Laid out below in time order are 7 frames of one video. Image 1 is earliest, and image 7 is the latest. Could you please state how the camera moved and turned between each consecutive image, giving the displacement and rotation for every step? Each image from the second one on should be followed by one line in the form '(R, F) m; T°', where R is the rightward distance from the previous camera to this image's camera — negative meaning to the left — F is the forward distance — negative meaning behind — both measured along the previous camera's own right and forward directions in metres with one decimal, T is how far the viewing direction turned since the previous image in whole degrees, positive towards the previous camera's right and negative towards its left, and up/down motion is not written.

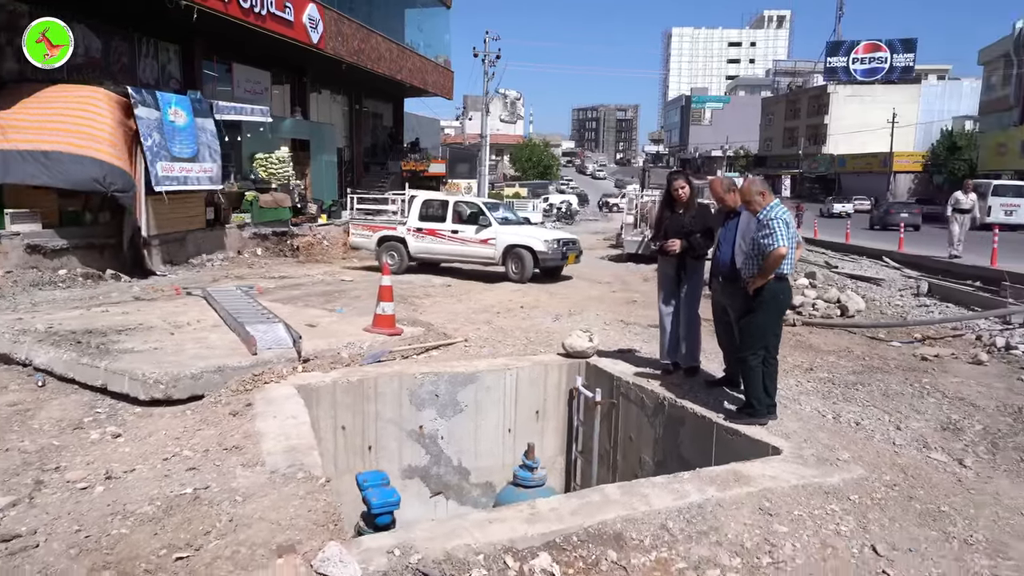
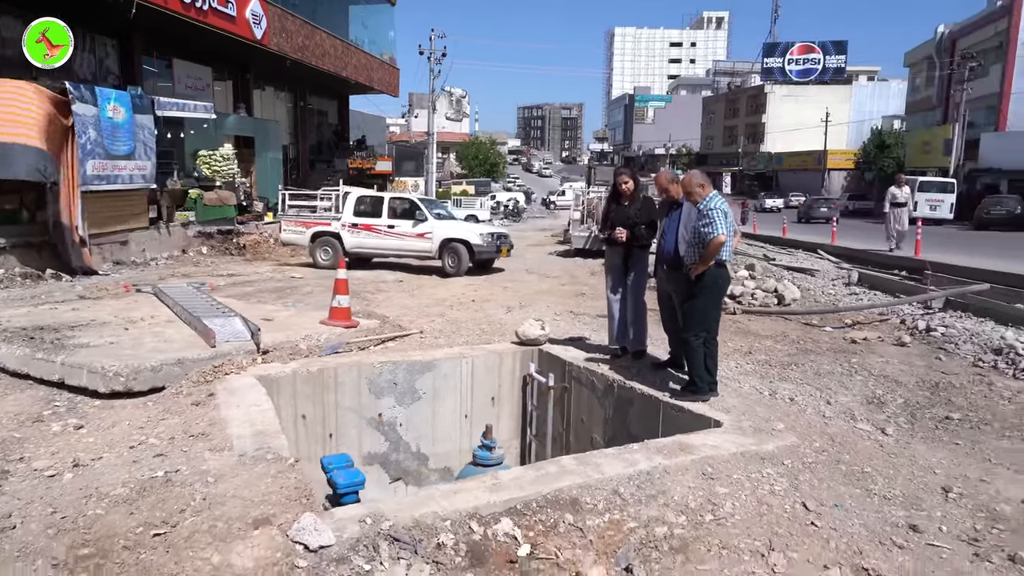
(-0.1, -0.2) m; +4°
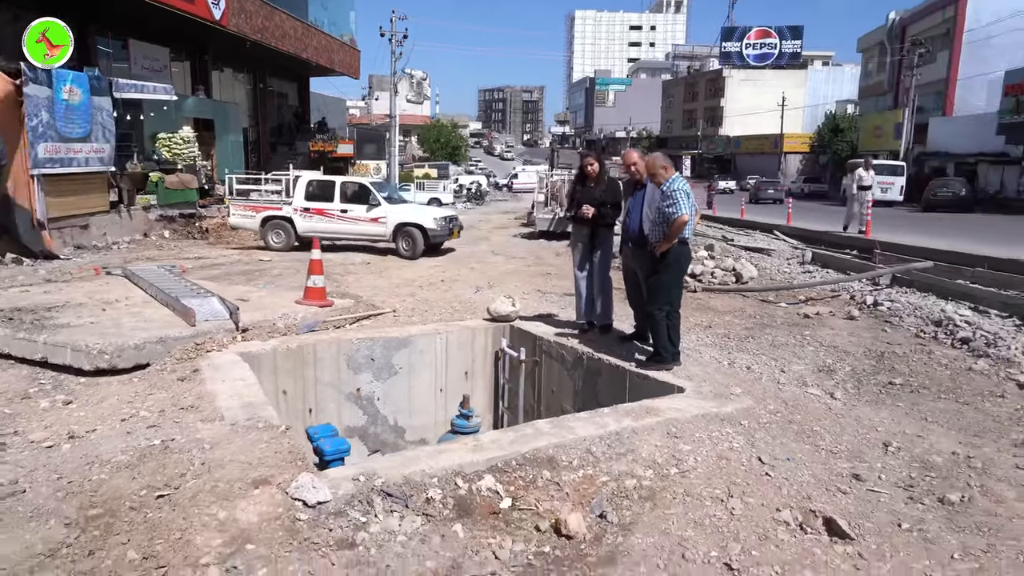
(-0.1, -0.3) m; +3°
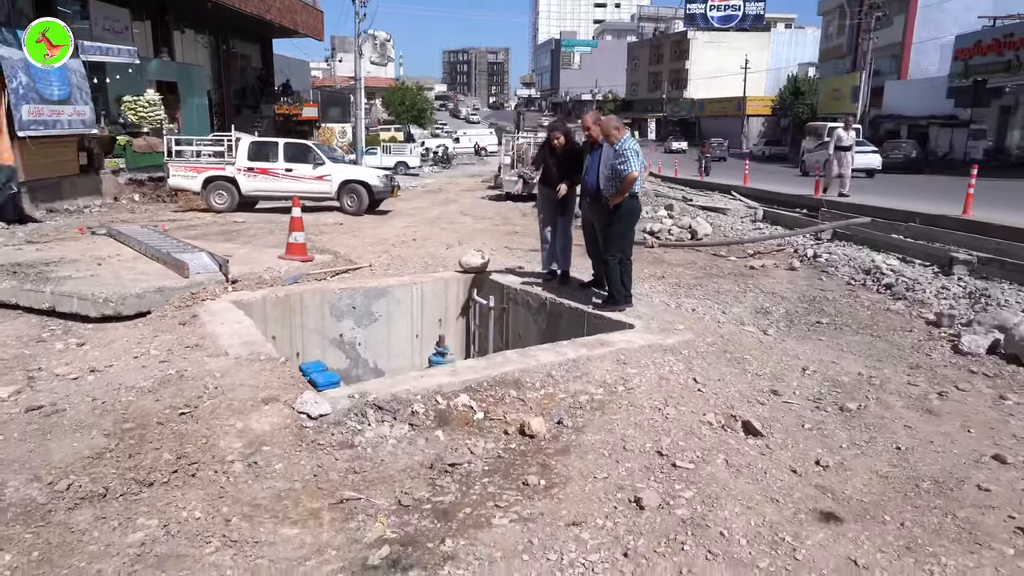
(0.0, -0.6) m; +3°
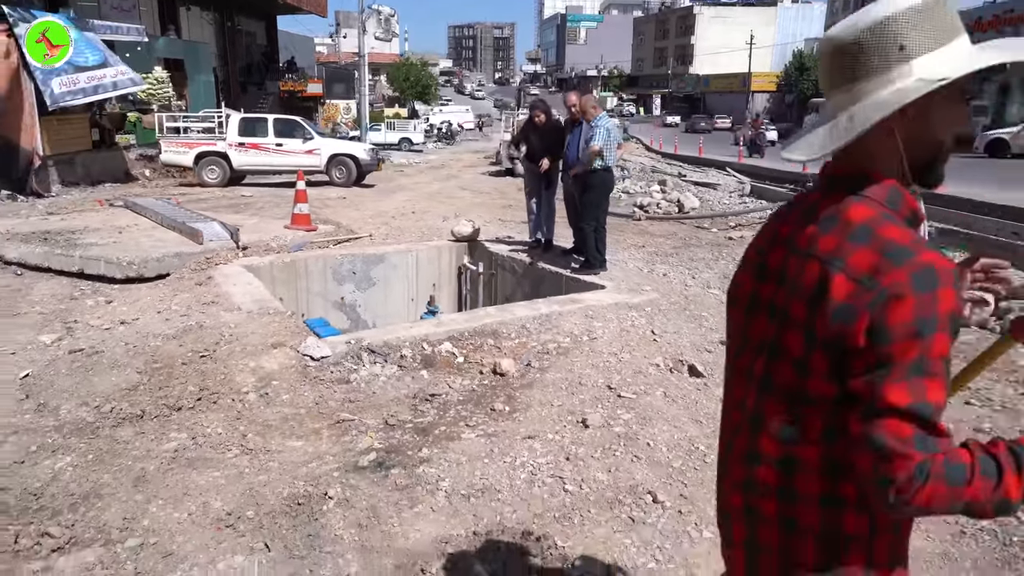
(+0.2, -0.6) m; 0°
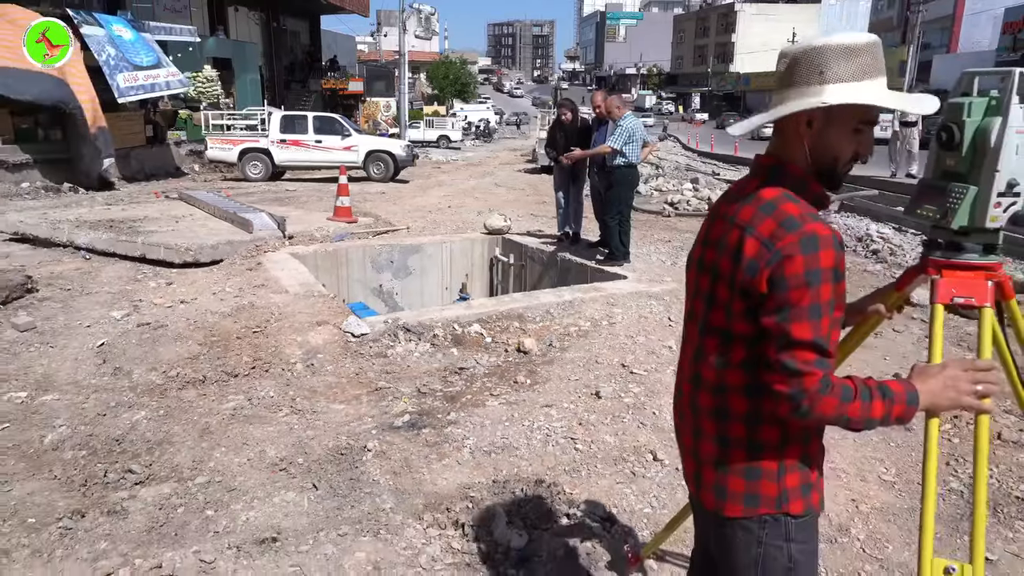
(+0.1, -0.4) m; -3°
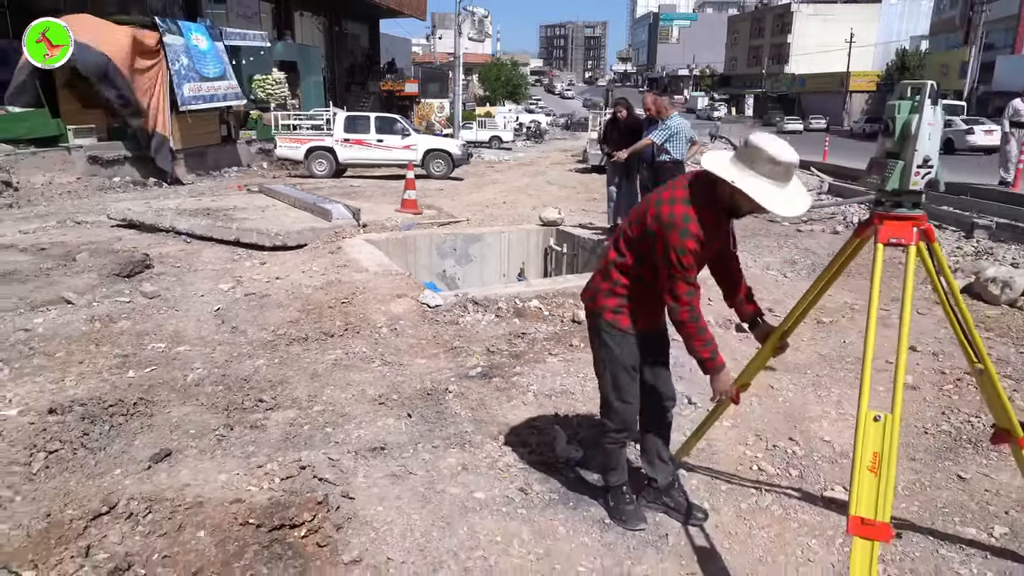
(-0.1, -0.7) m; -4°
